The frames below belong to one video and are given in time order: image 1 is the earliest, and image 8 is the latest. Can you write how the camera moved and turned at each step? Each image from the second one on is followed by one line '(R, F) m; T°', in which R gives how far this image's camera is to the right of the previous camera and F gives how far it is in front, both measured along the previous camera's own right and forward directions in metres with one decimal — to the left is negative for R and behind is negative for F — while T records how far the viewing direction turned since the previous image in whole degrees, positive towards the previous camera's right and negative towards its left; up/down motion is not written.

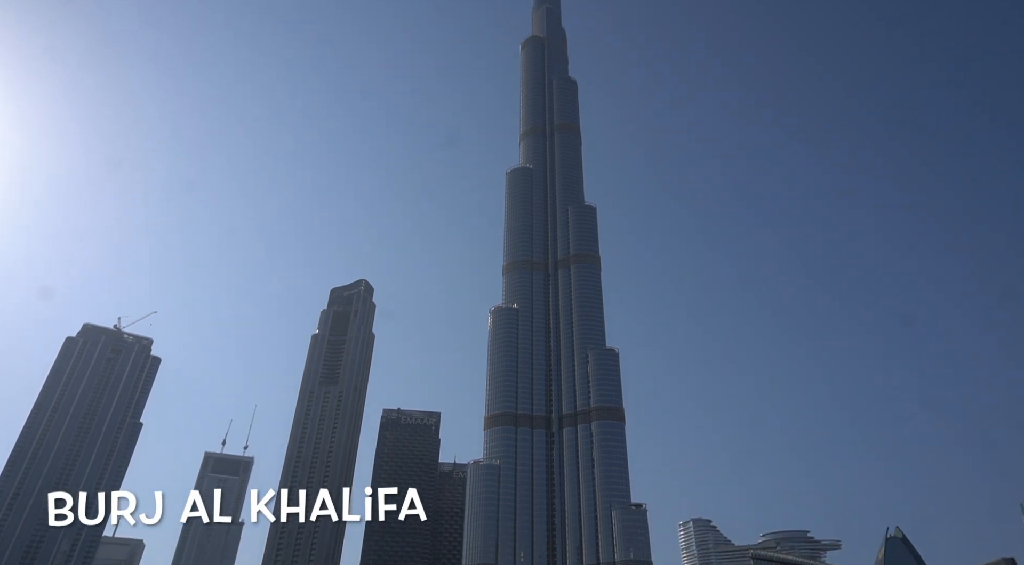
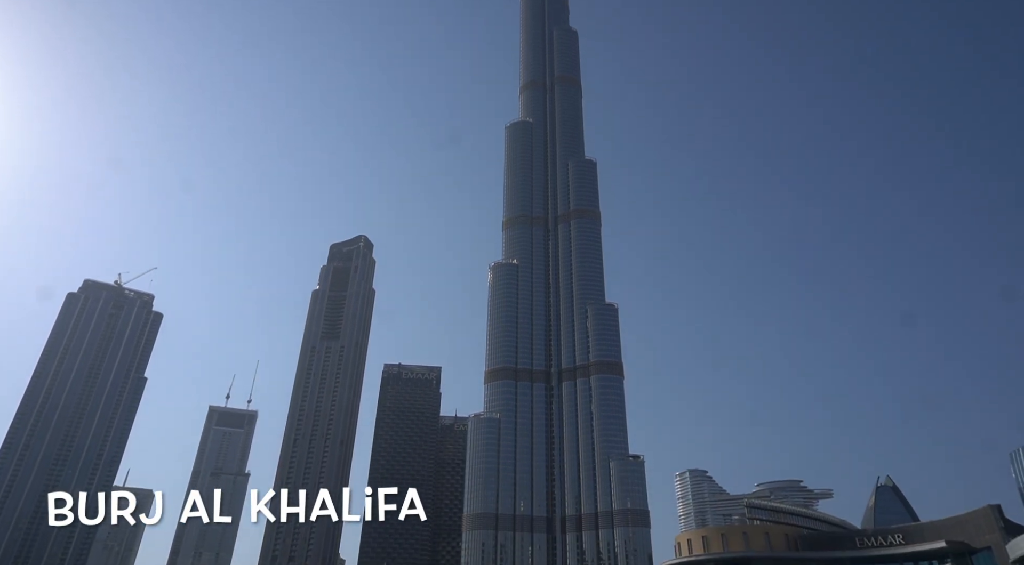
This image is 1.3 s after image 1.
(0.0, -1.3) m; 0°
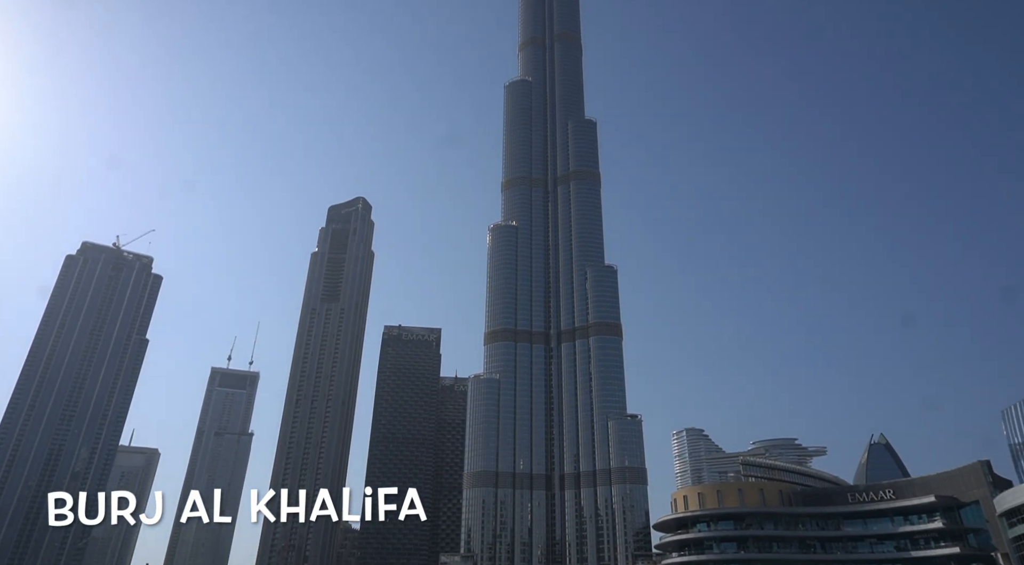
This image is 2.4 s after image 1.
(0.0, -1.1) m; 0°
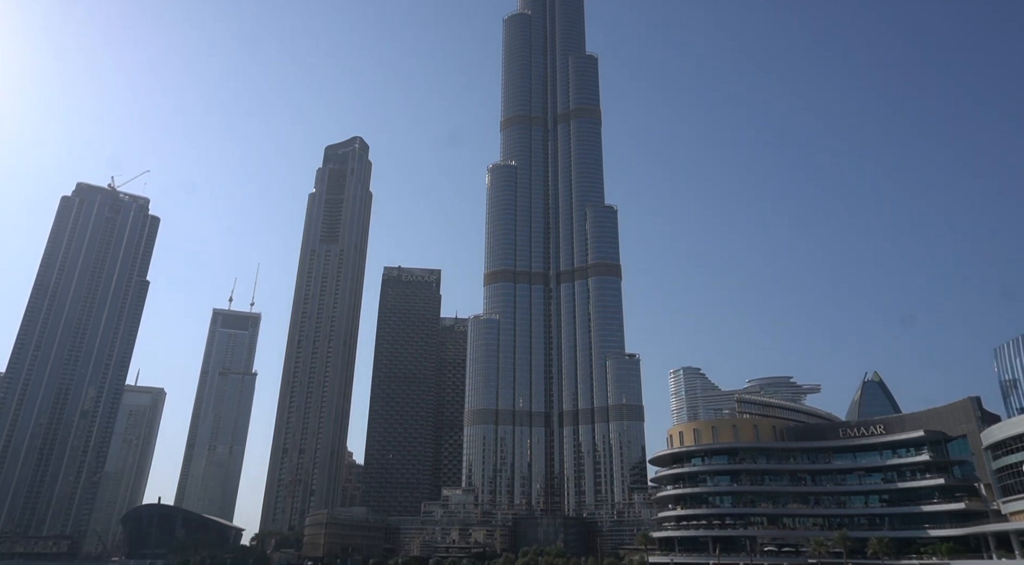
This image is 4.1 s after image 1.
(-0.1, -1.0) m; 0°
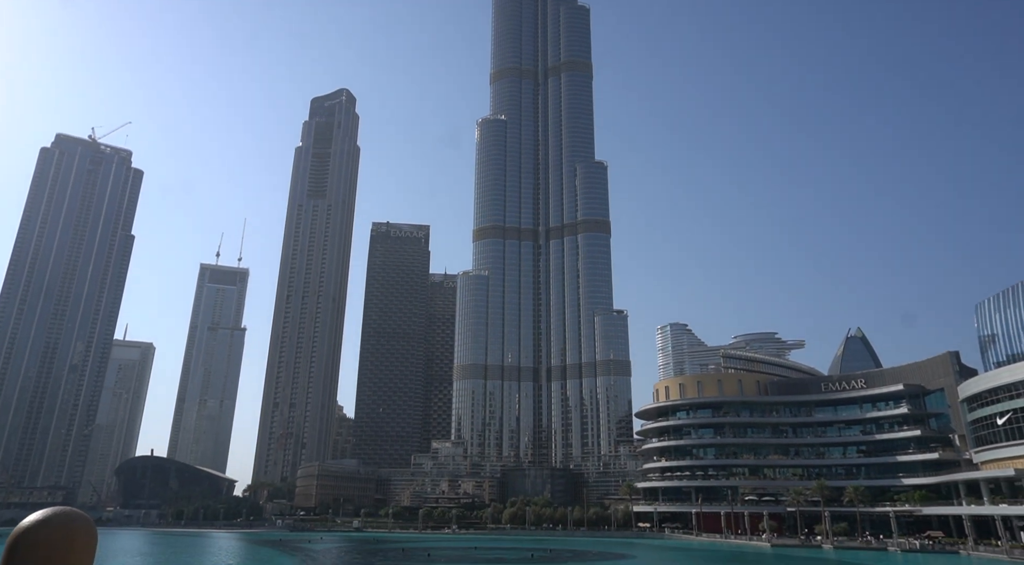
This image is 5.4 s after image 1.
(0.0, -0.7) m; +1°
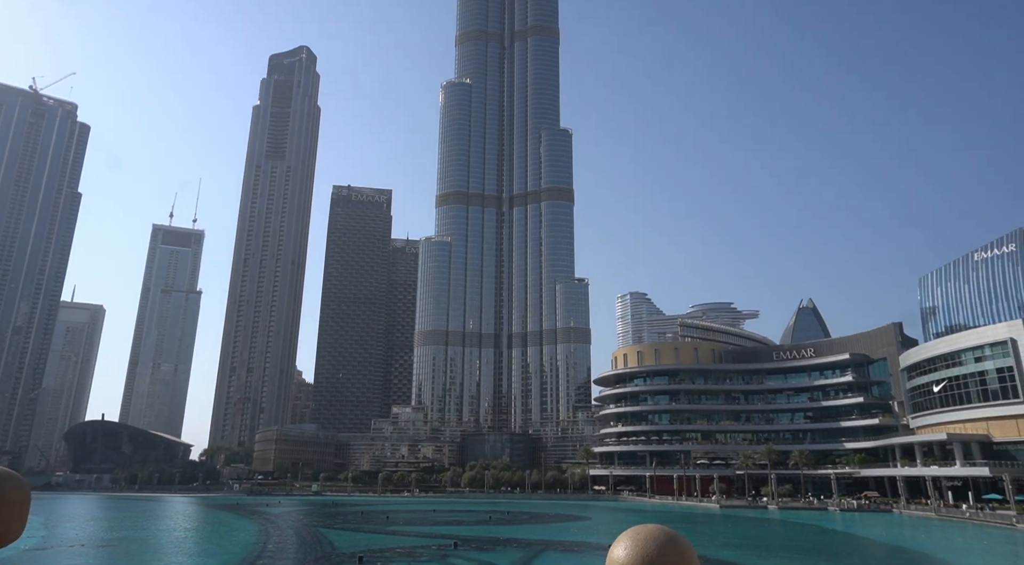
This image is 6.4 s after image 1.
(+0.2, -0.7) m; +3°
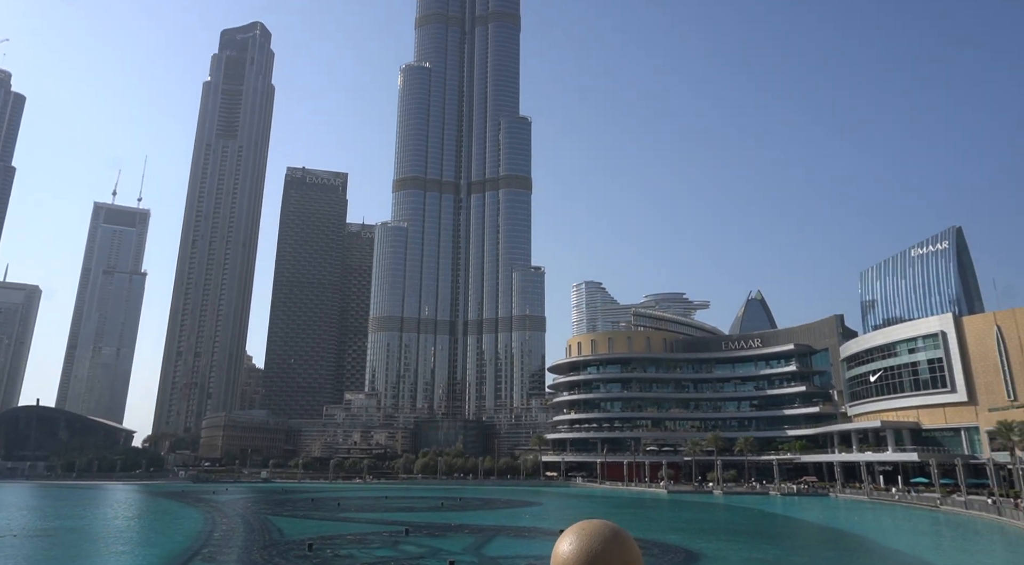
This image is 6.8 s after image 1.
(+0.3, -0.2) m; +3°
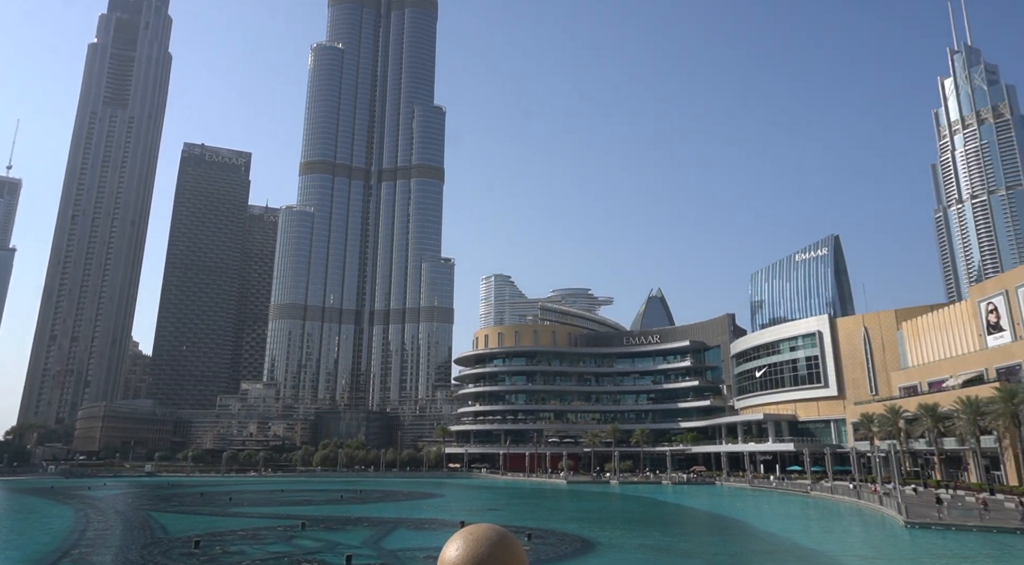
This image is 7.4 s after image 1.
(+0.7, +0.4) m; +7°
